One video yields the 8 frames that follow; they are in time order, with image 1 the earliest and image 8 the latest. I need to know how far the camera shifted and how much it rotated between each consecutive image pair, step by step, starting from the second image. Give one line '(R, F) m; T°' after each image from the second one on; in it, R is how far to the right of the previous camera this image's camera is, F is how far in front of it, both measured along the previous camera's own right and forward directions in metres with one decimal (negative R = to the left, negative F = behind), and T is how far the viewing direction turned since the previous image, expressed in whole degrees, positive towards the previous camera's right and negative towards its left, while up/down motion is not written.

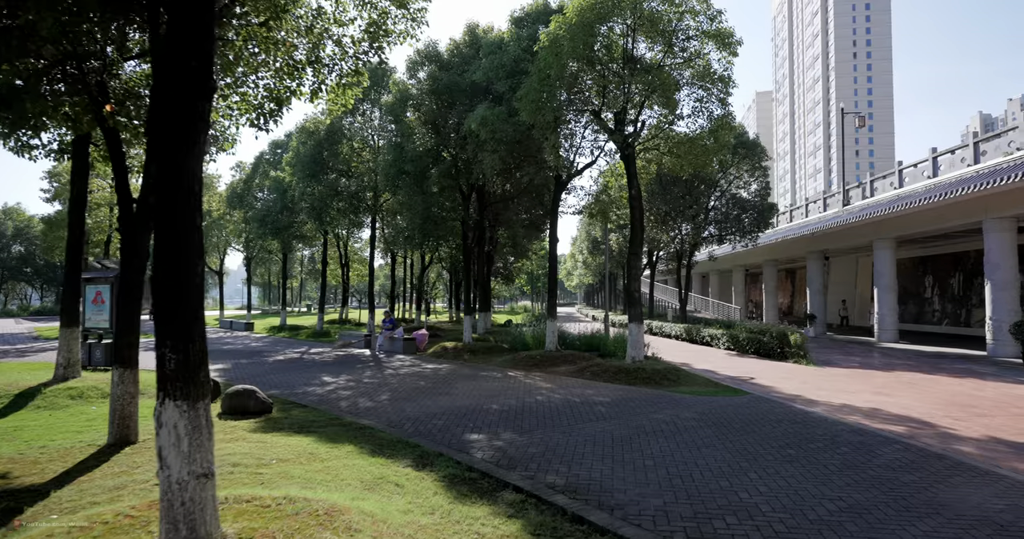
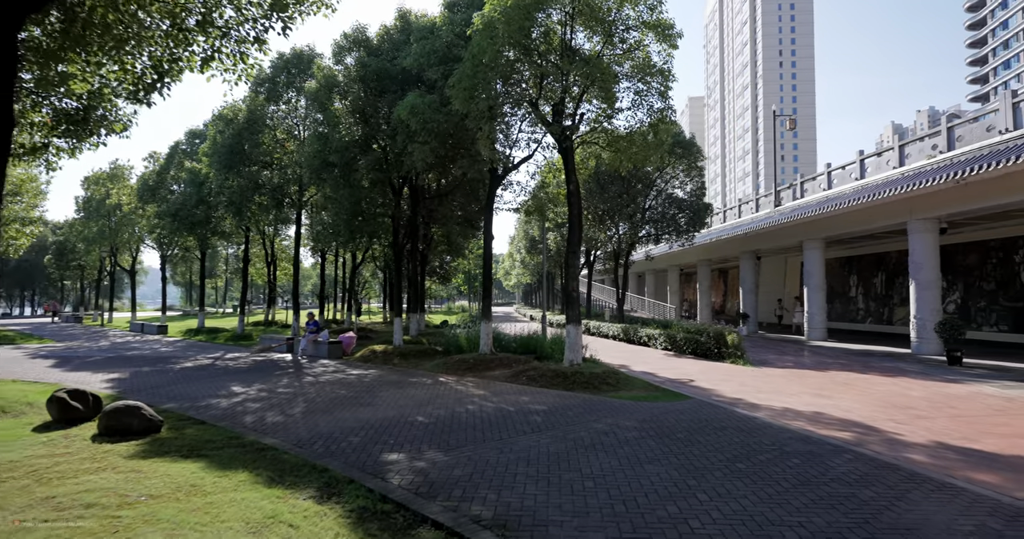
(+0.1, +0.7) m; +6°
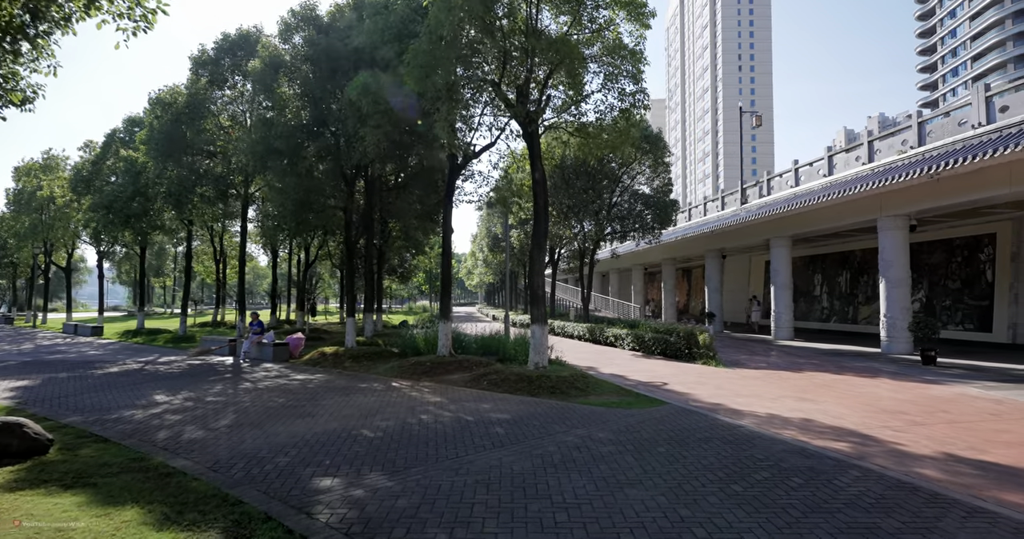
(0.0, +0.9) m; +3°
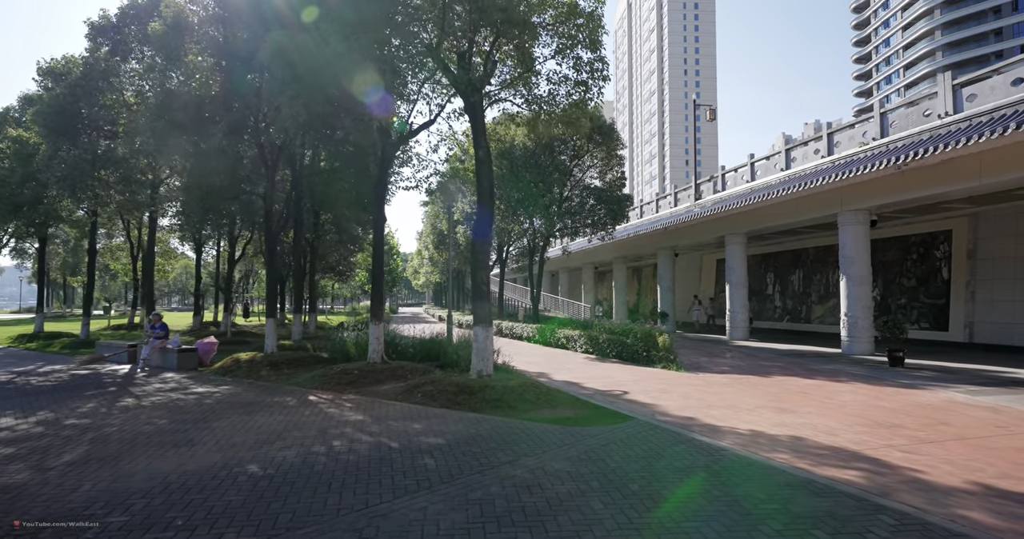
(+0.1, +1.4) m; +5°
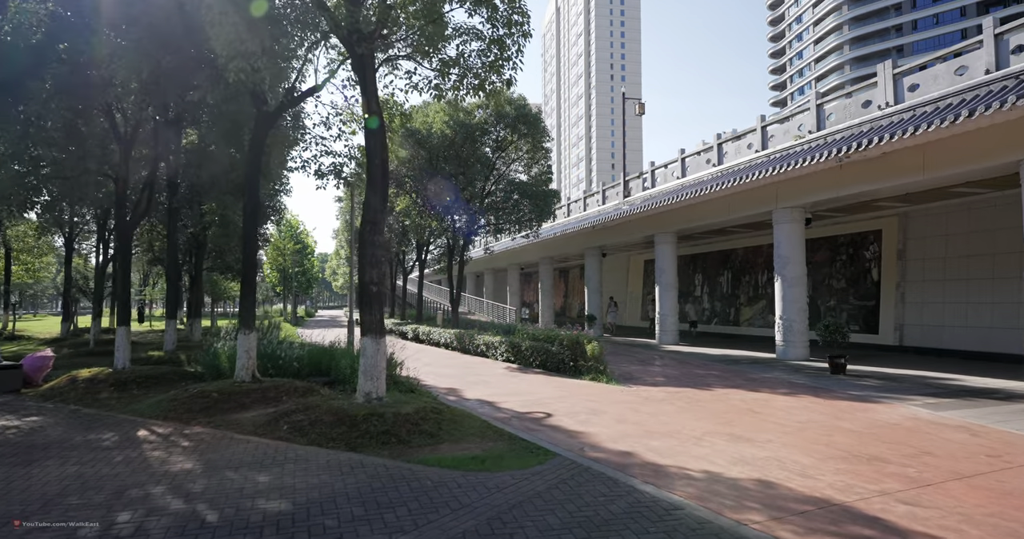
(+0.4, +1.7) m; +7°
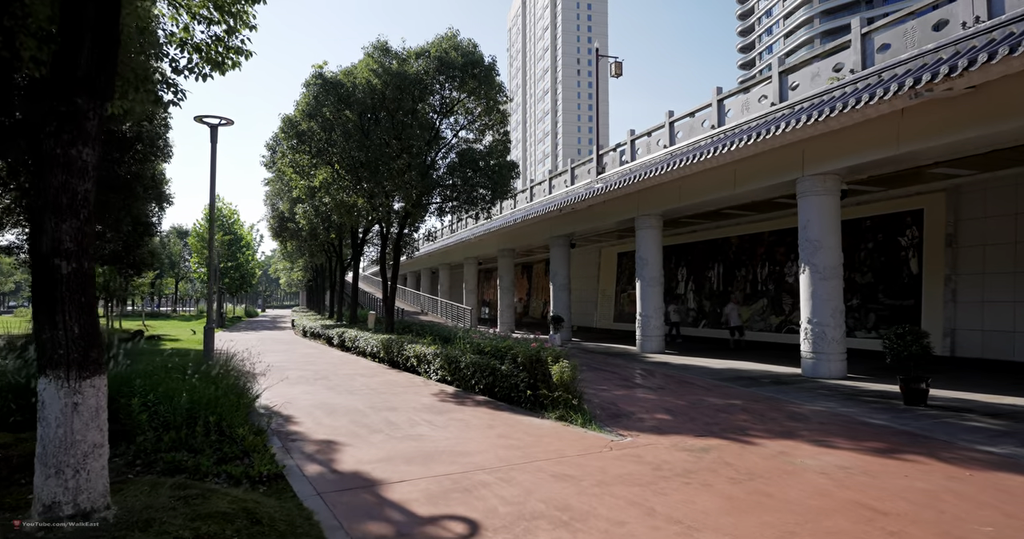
(+0.5, +4.0) m; +3°
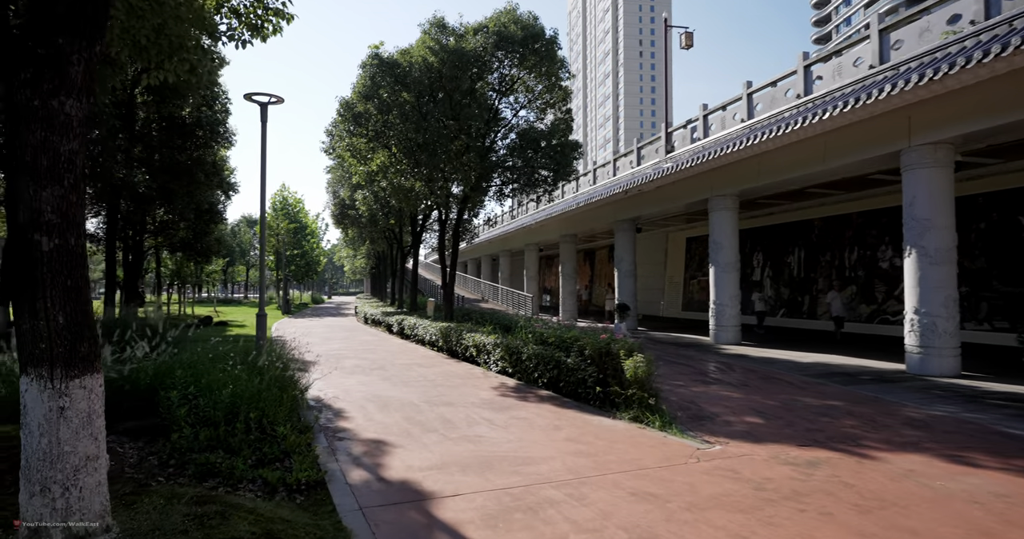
(-0.1, +0.8) m; -6°
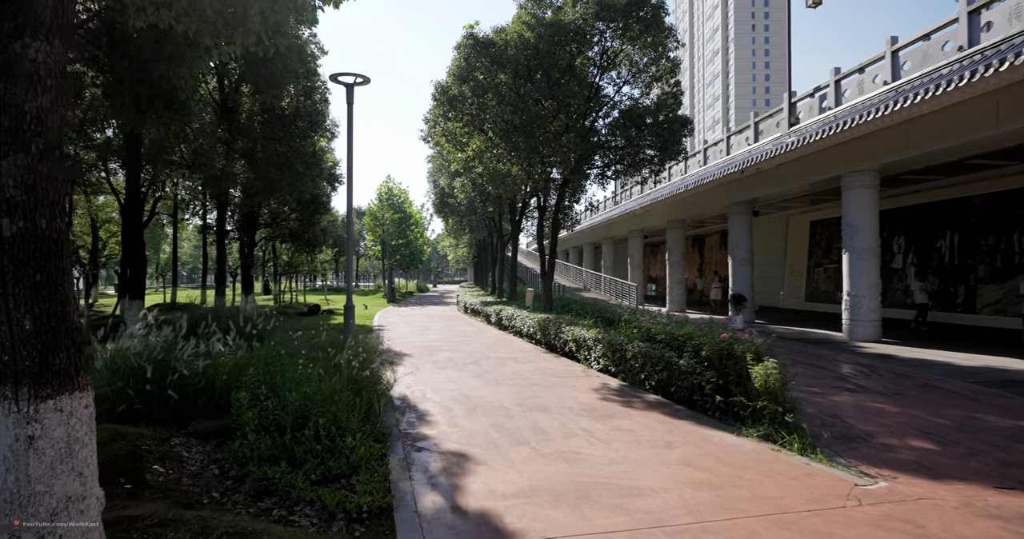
(0.0, +0.9) m; -9°
